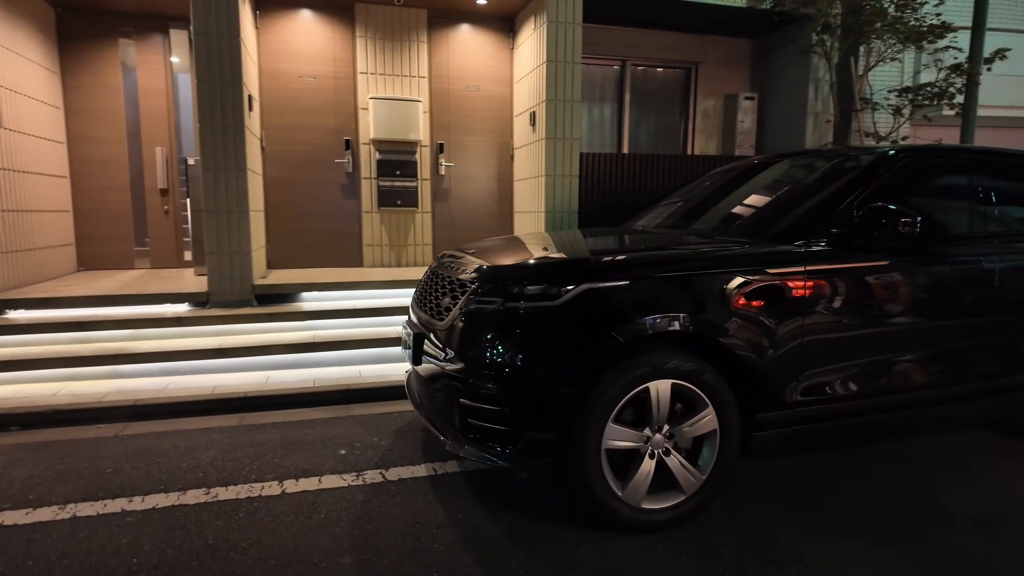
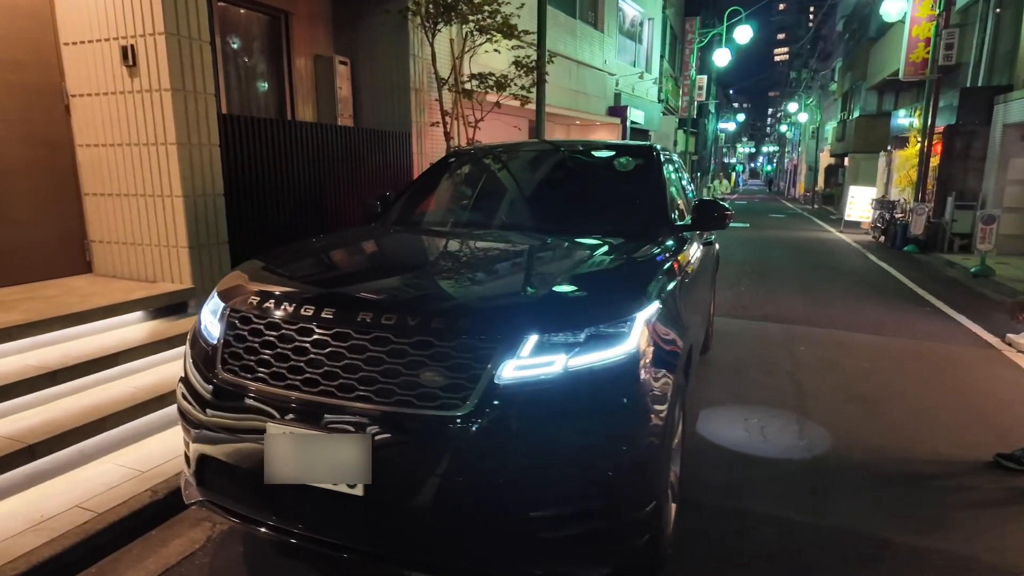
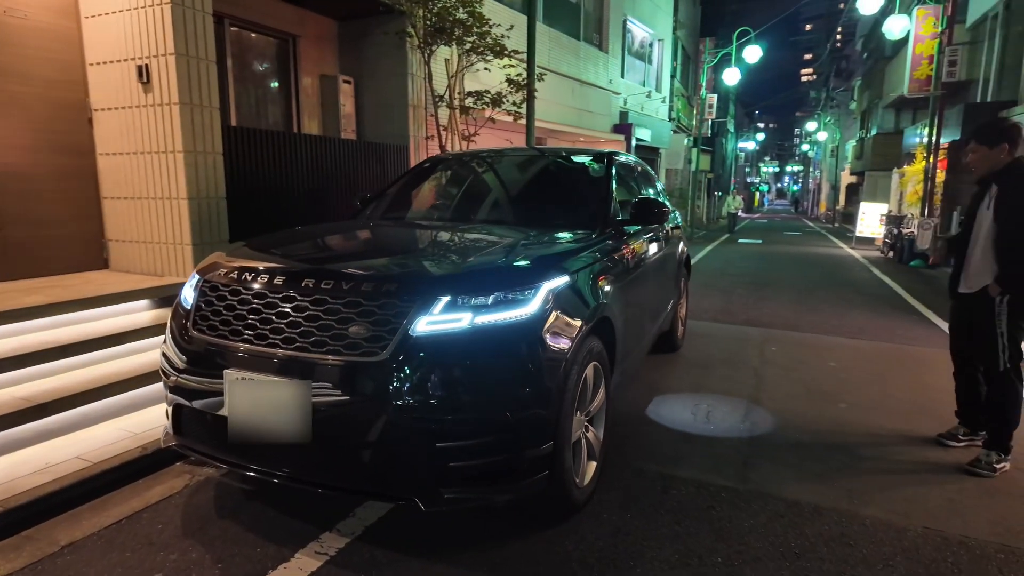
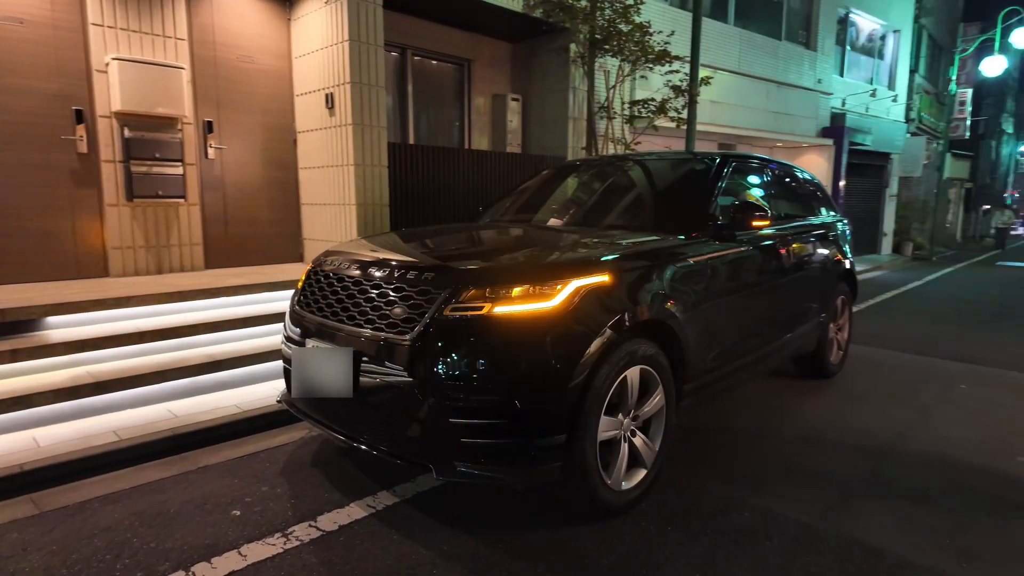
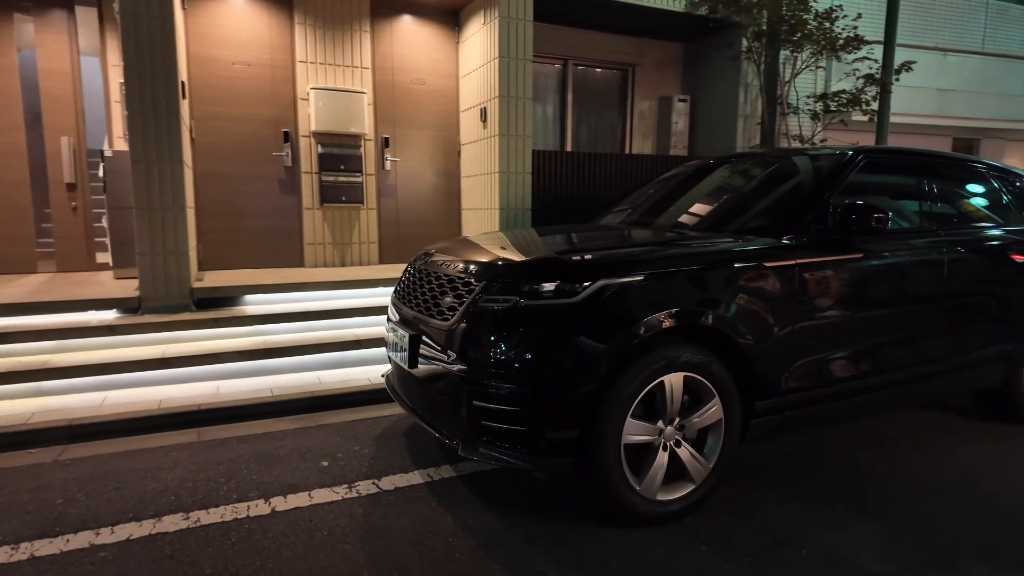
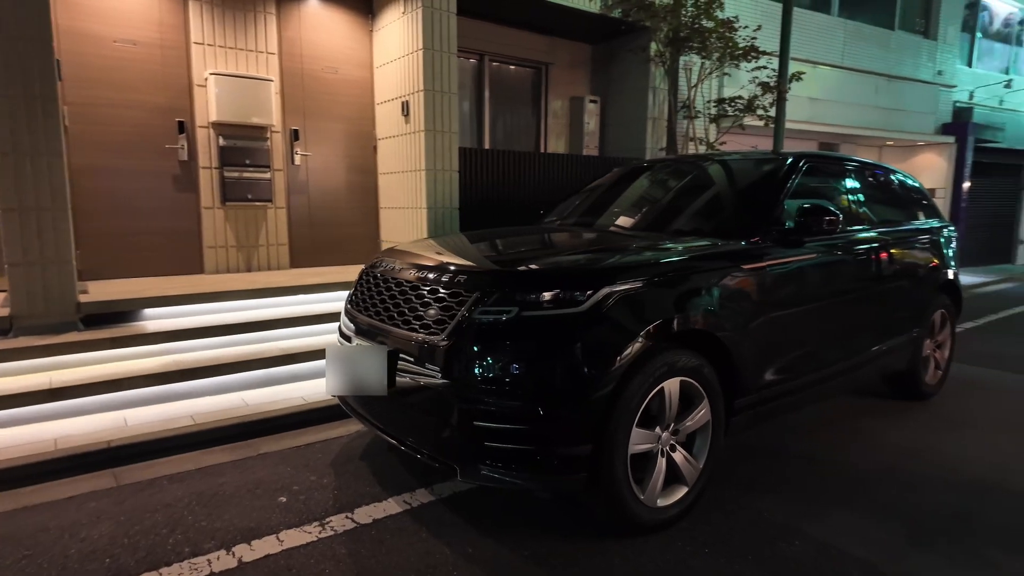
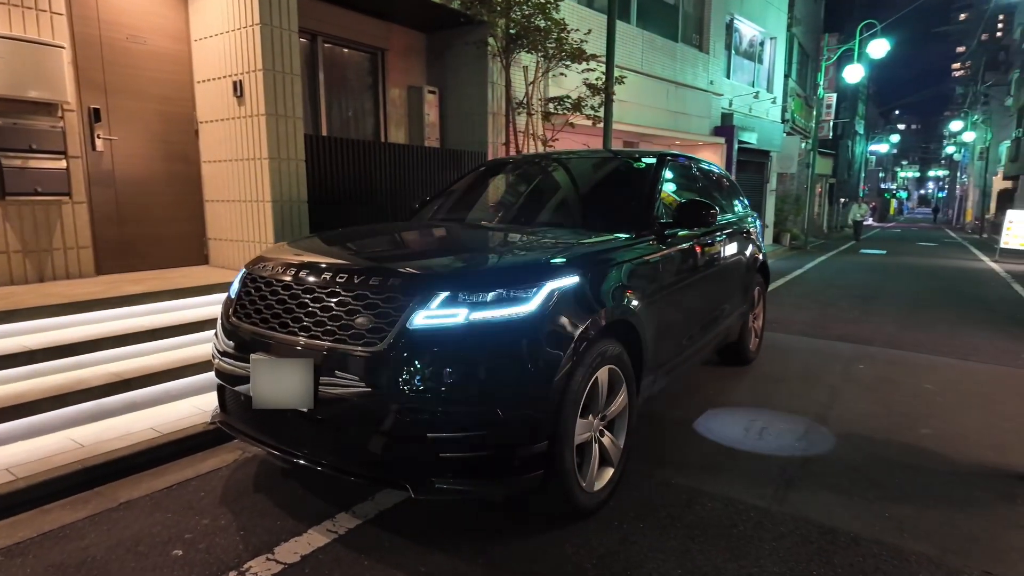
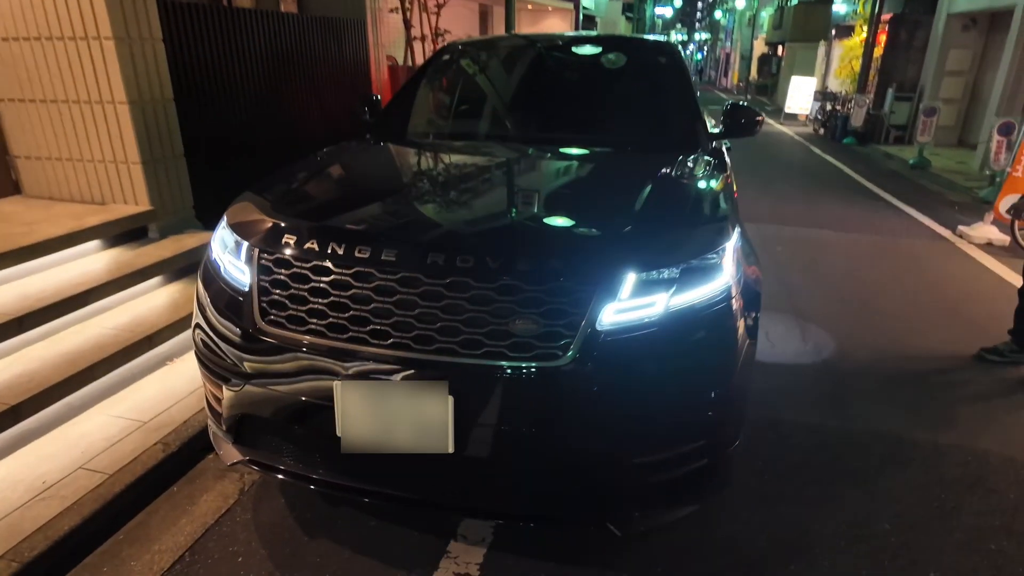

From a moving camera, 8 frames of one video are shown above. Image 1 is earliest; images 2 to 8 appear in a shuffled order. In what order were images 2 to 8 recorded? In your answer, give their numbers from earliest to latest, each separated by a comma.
5, 6, 4, 7, 3, 2, 8
